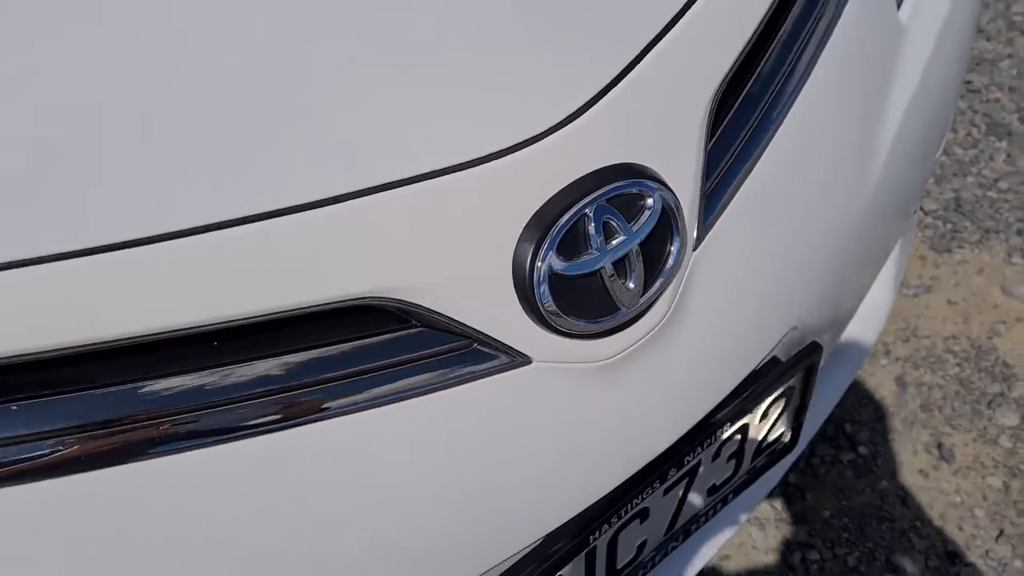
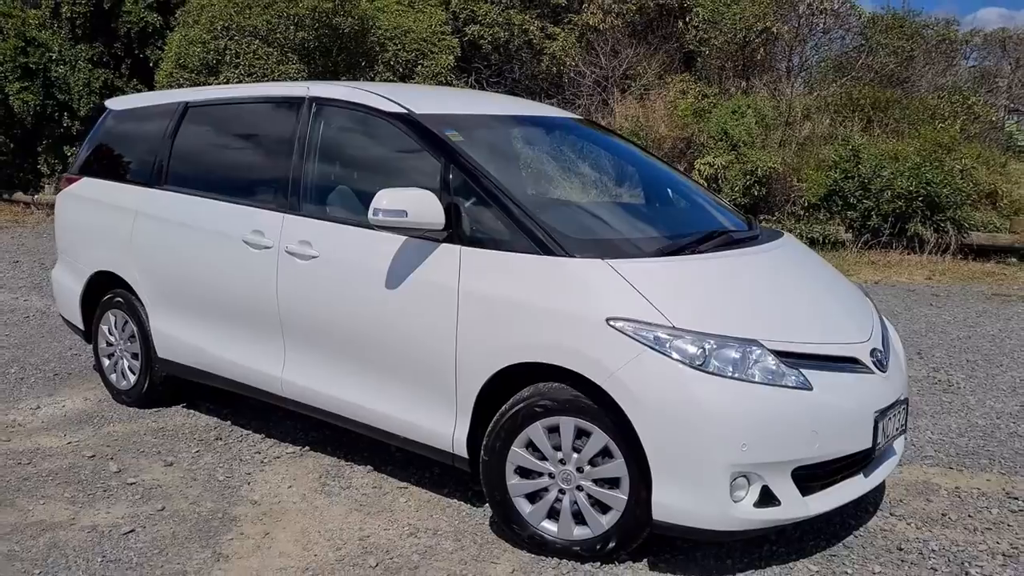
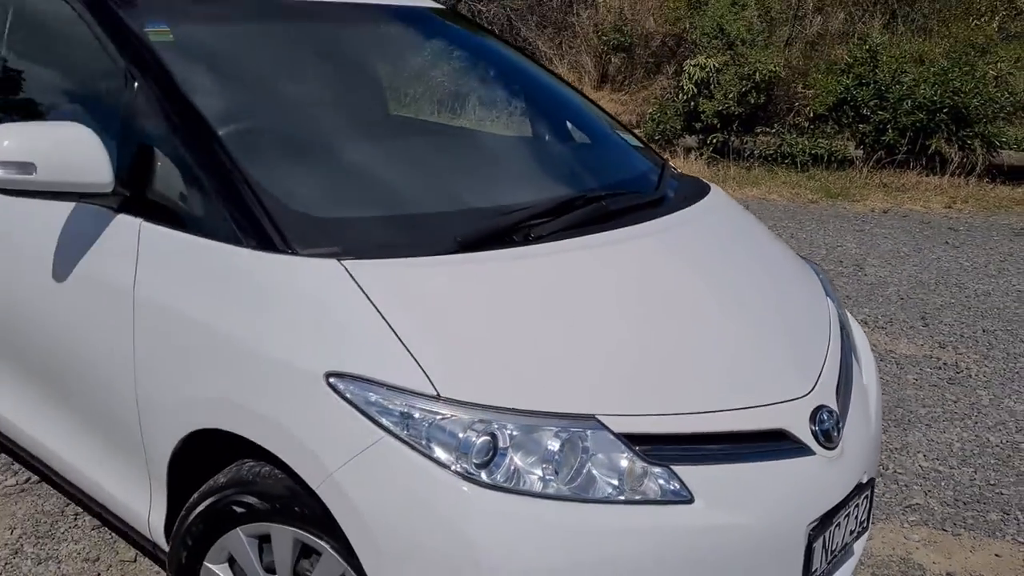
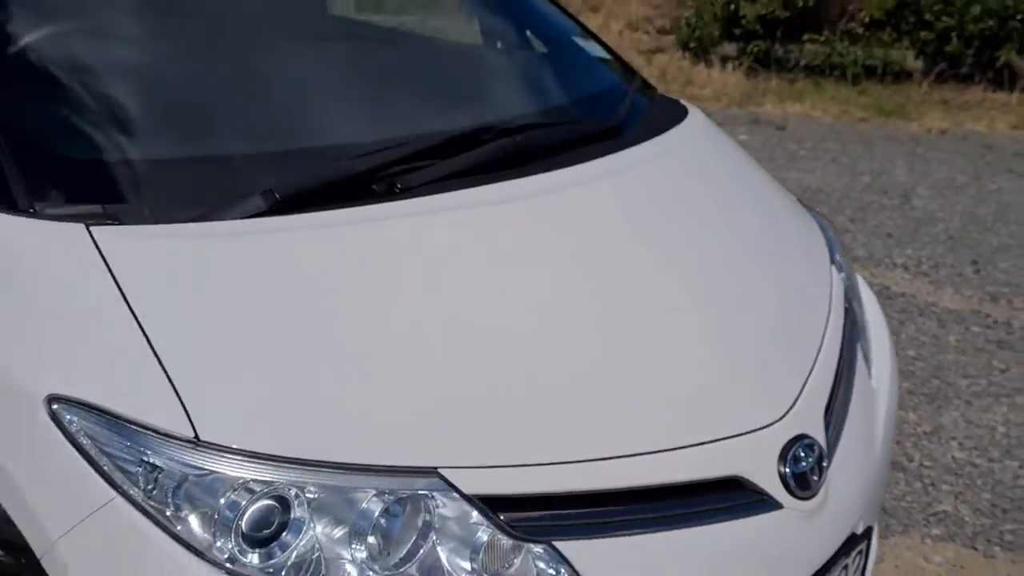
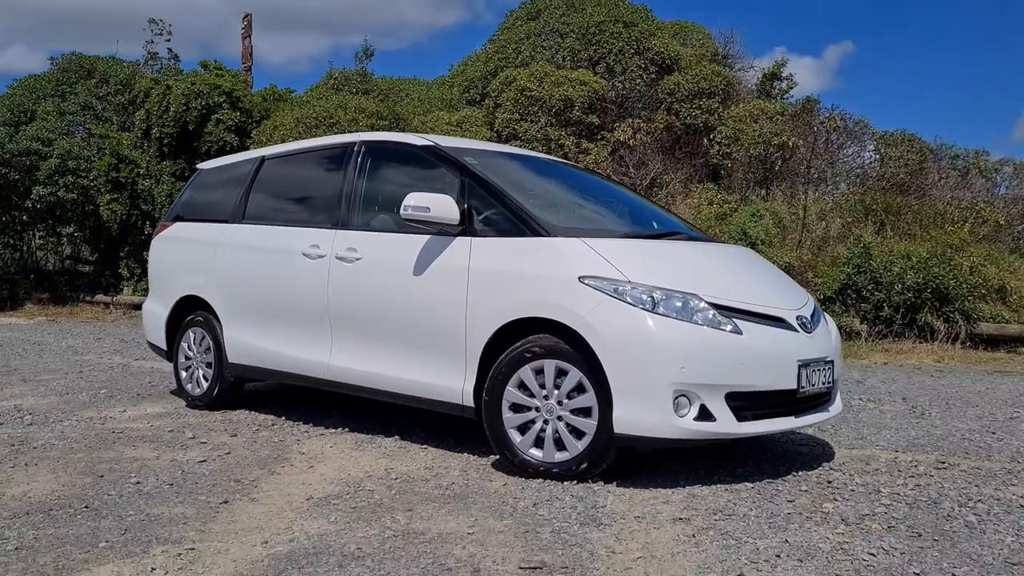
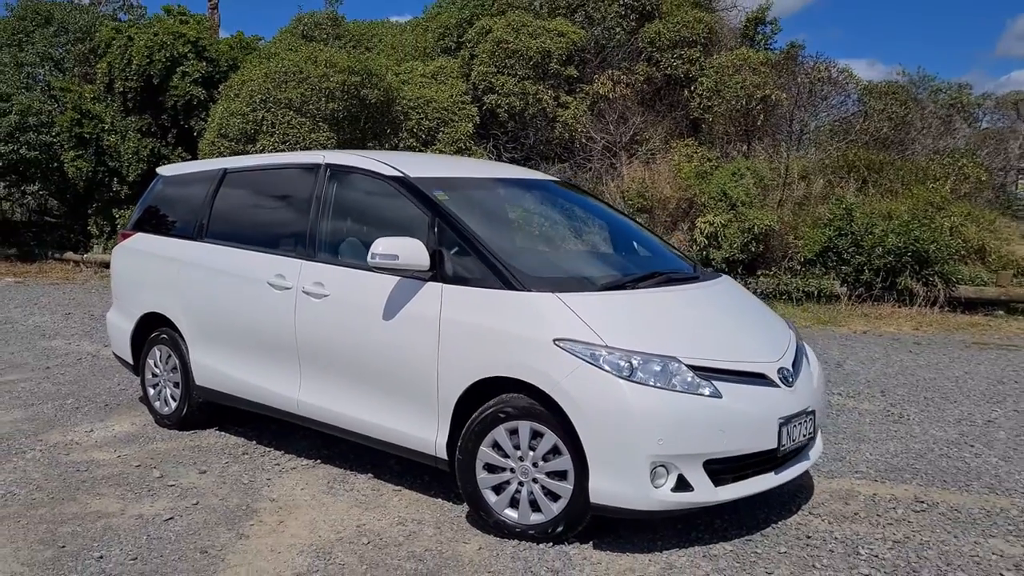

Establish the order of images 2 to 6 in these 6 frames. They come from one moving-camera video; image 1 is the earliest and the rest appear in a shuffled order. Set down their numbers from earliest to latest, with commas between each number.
4, 3, 2, 6, 5
